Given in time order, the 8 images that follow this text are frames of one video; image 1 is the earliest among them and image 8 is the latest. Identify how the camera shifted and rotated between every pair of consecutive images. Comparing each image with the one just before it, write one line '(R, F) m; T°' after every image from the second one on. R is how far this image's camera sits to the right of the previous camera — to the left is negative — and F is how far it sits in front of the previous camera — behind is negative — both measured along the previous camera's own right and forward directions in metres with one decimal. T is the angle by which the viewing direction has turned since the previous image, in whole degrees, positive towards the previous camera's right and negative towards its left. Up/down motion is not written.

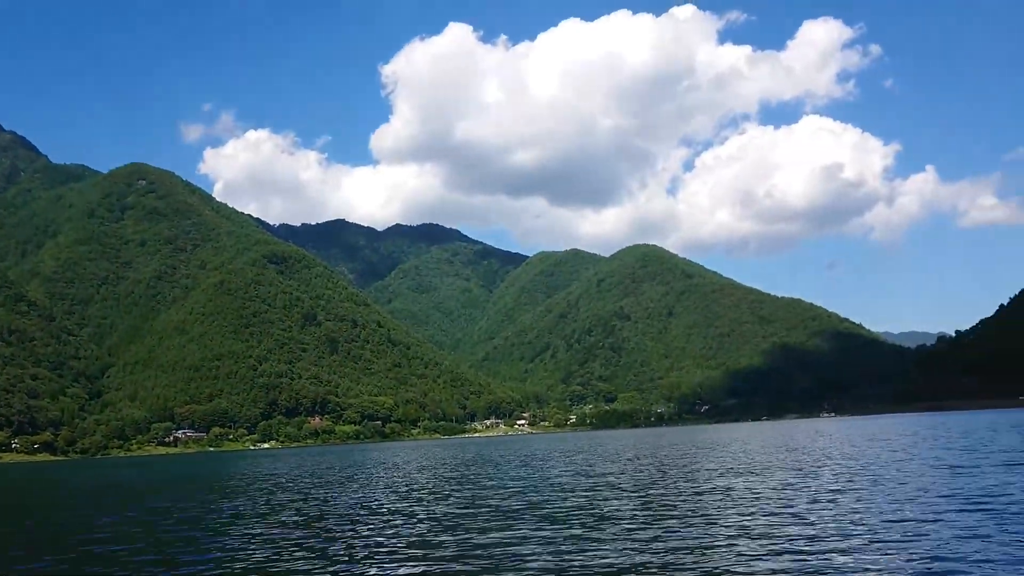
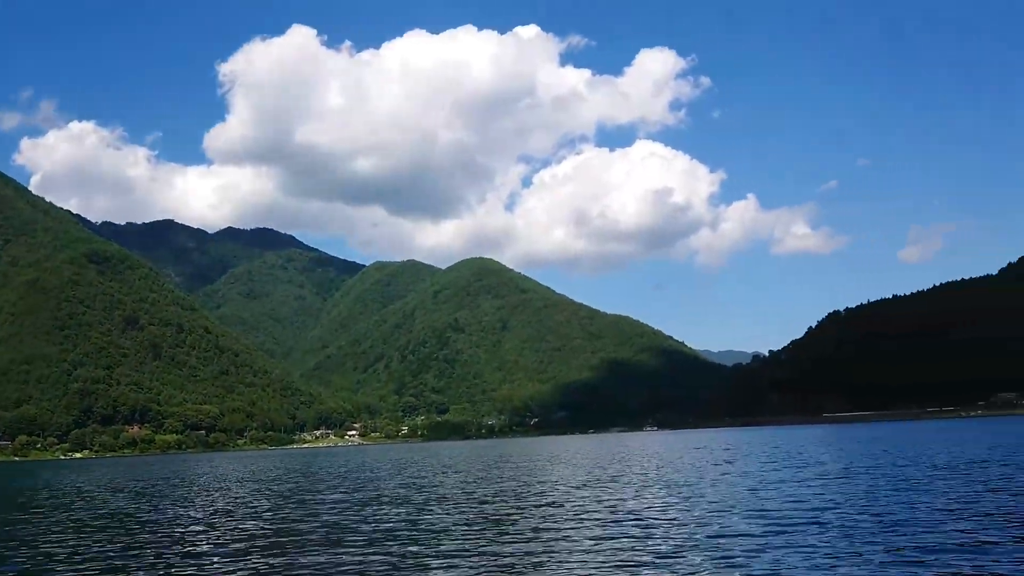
(0.0, -0.5) m; +9°
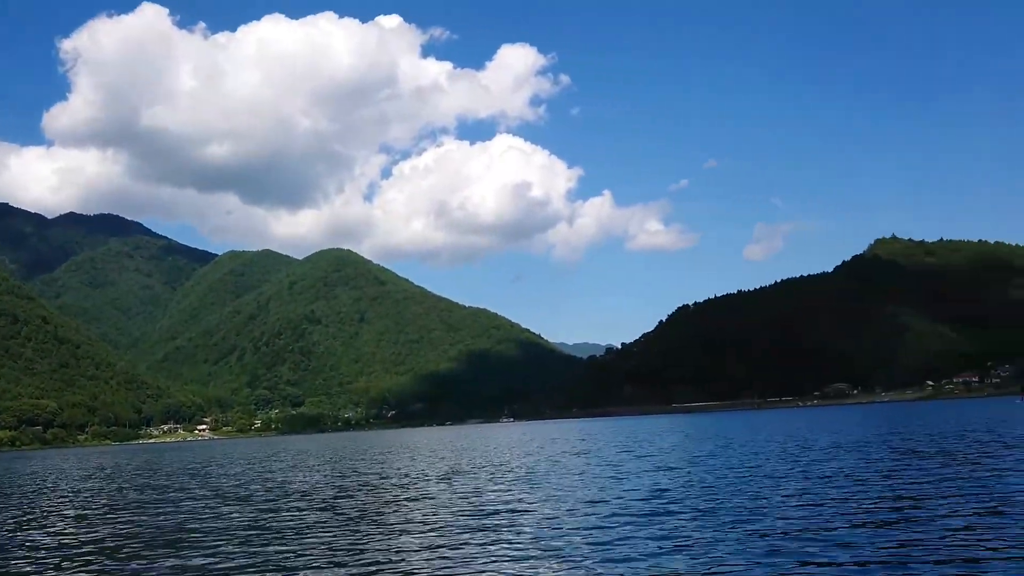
(-0.1, -0.4) m; +8°
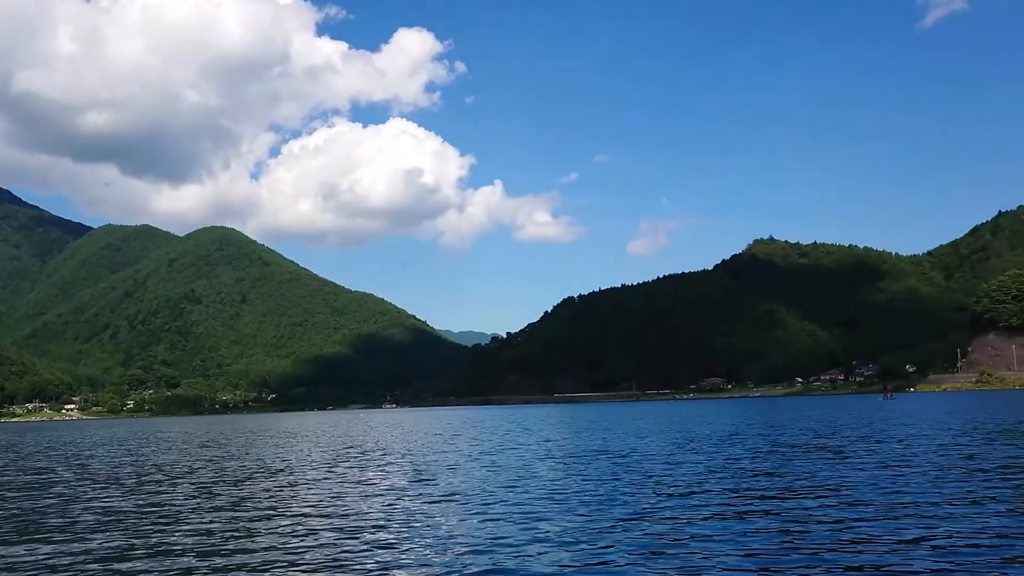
(-0.3, -0.5) m; +7°
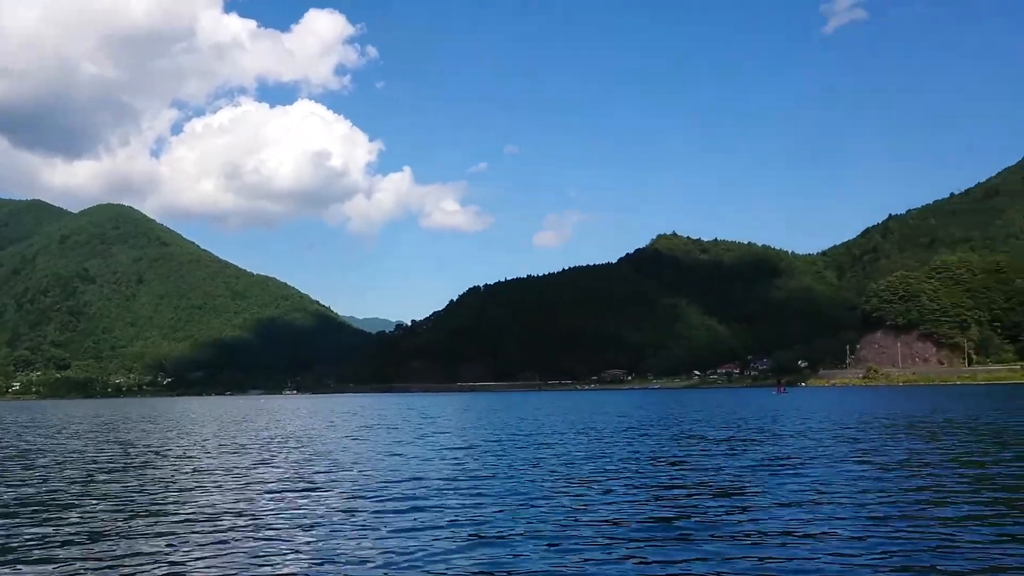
(-0.2, -0.1) m; +5°
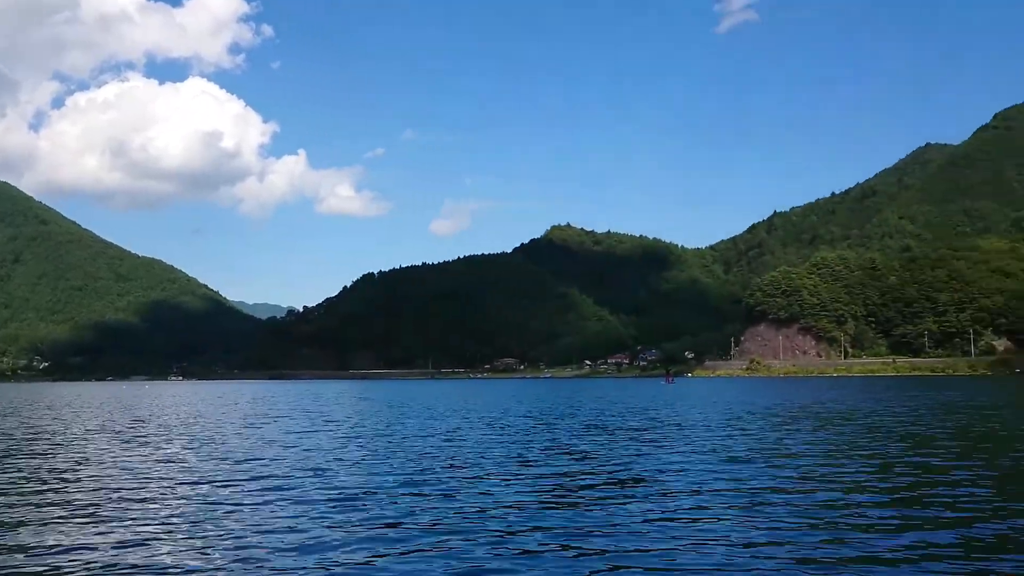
(-0.2, -0.3) m; +6°
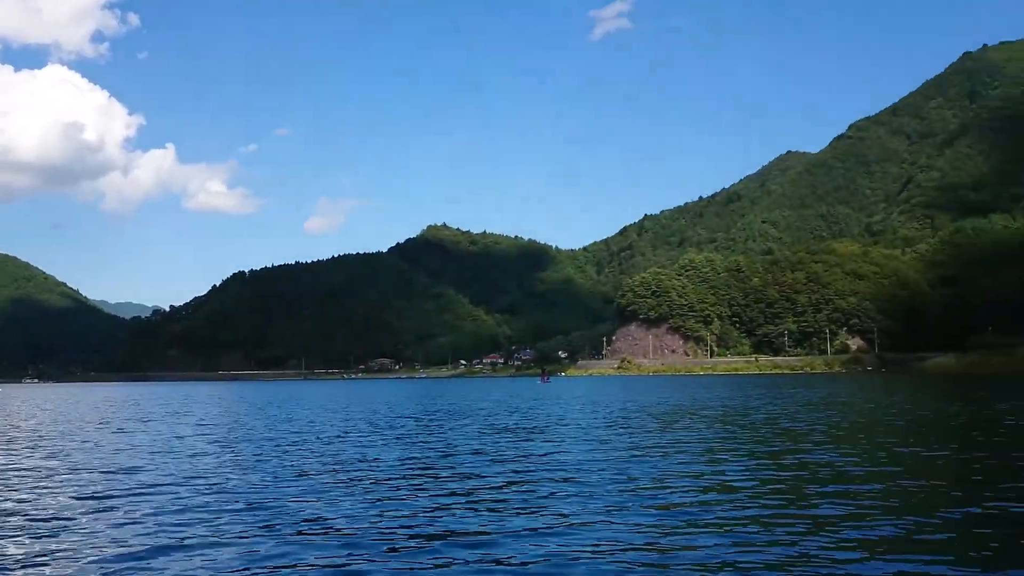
(-0.4, -0.3) m; +7°
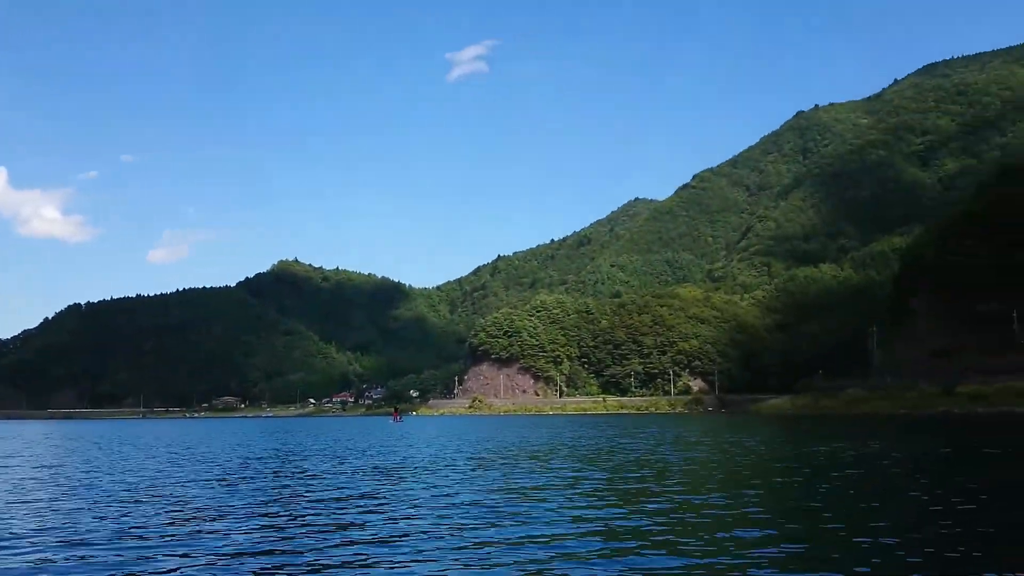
(-0.2, -0.3) m; +8°
